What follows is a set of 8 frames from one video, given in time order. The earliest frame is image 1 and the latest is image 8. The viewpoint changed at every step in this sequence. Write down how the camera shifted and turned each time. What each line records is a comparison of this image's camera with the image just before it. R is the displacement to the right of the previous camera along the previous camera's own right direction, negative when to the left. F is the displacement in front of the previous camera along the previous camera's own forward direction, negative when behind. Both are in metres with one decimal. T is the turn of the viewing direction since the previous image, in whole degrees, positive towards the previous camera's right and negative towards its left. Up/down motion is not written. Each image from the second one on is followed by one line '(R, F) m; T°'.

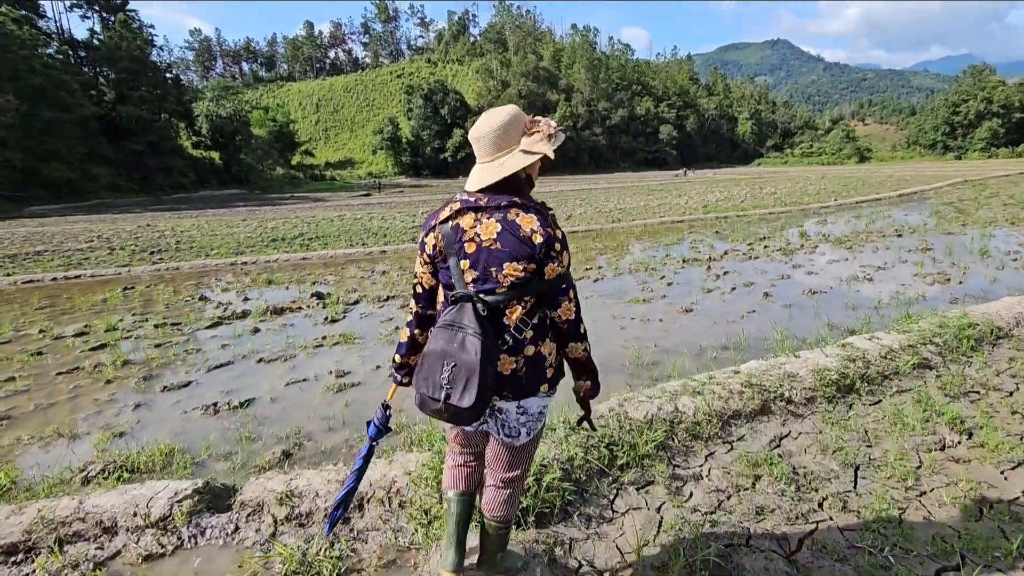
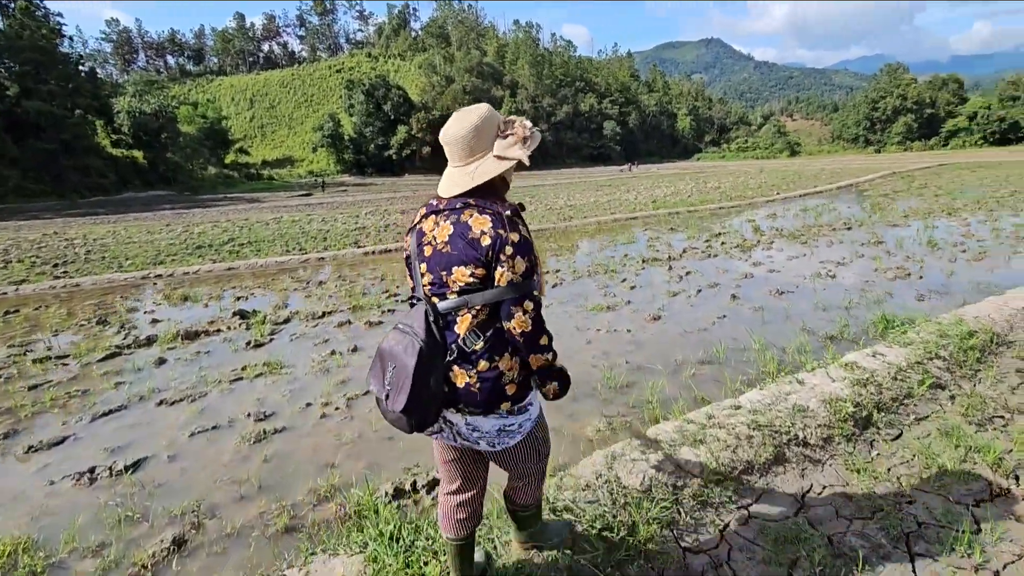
(0.0, +0.7) m; +5°
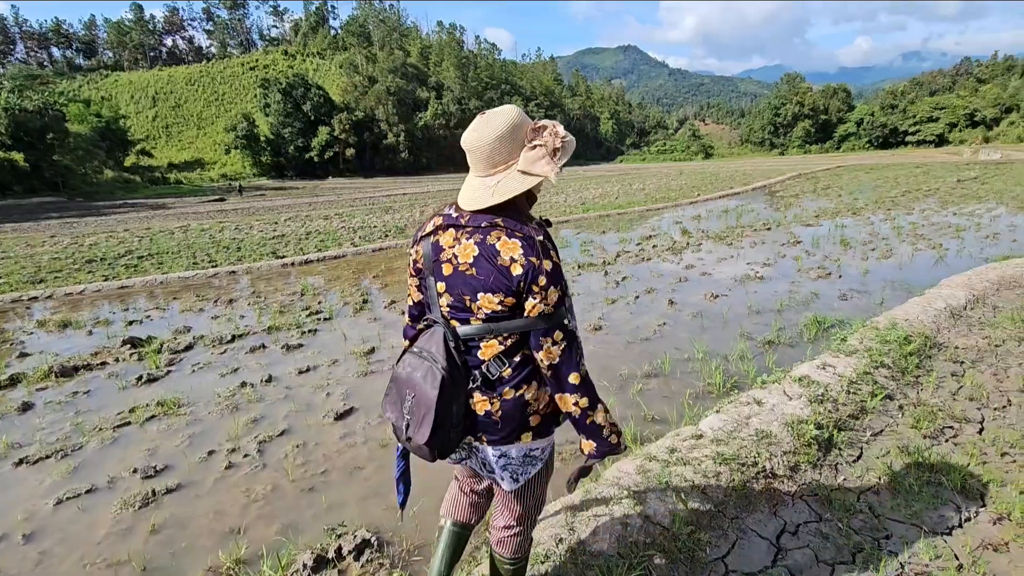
(0.0, +0.4) m; +7°
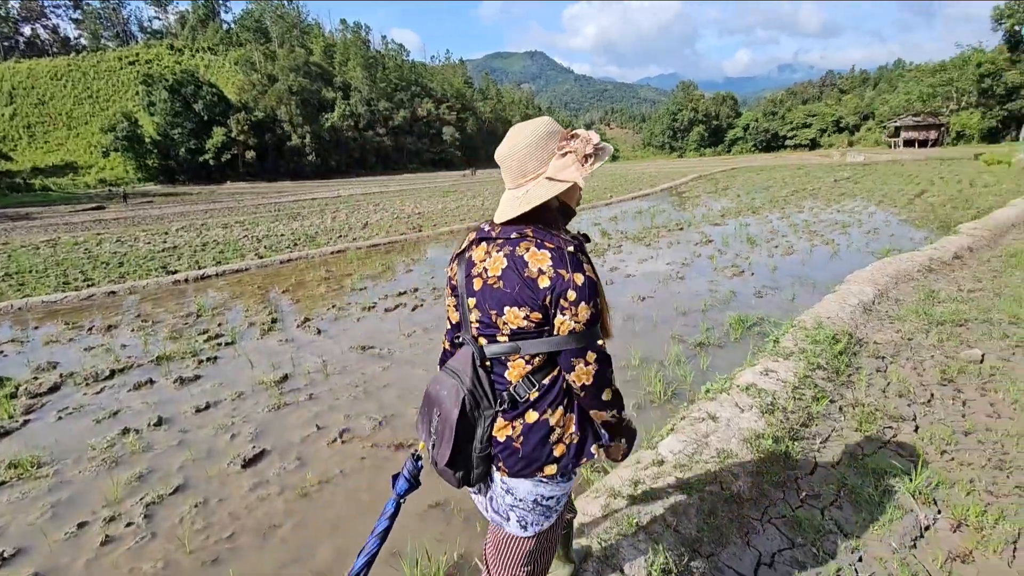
(-0.1, +0.3) m; +9°
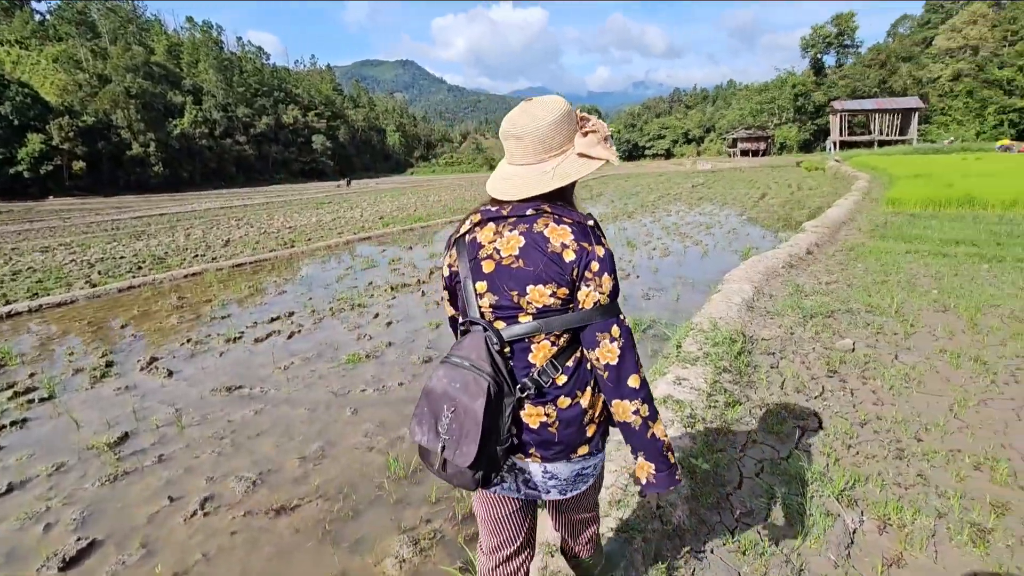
(-0.1, +0.4) m; +13°
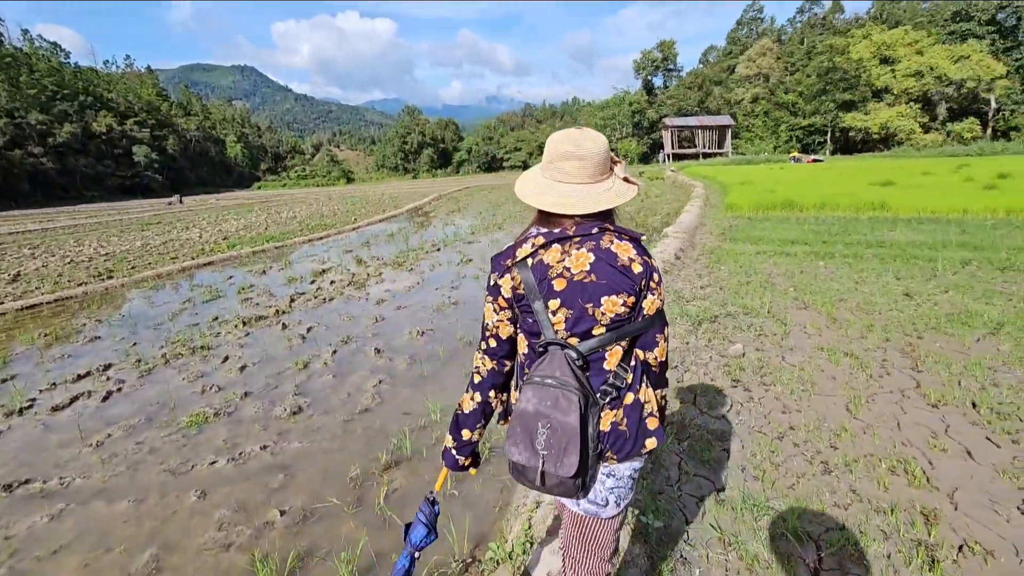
(-0.1, +0.5) m; +14°
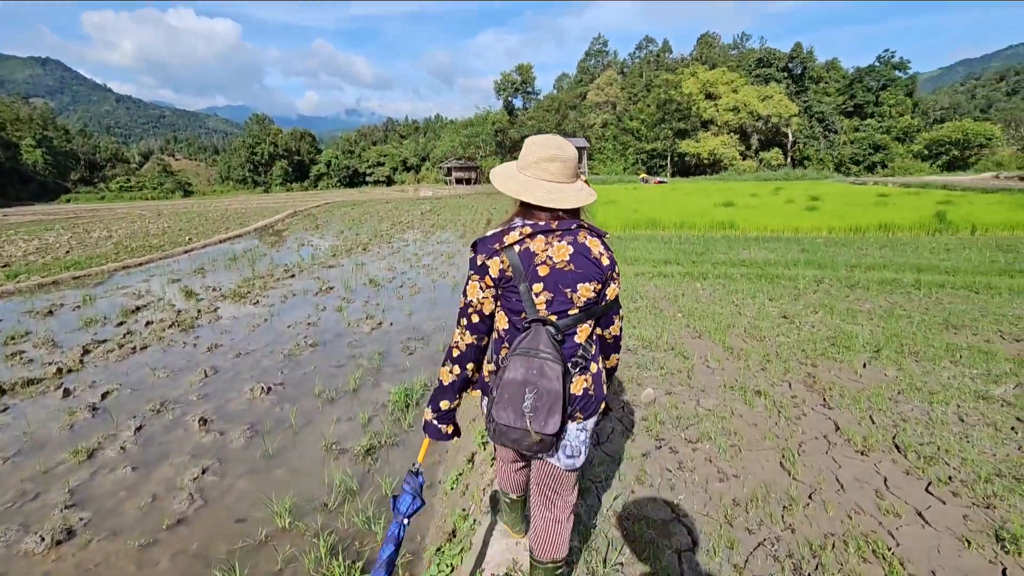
(0.0, +0.8) m; +14°
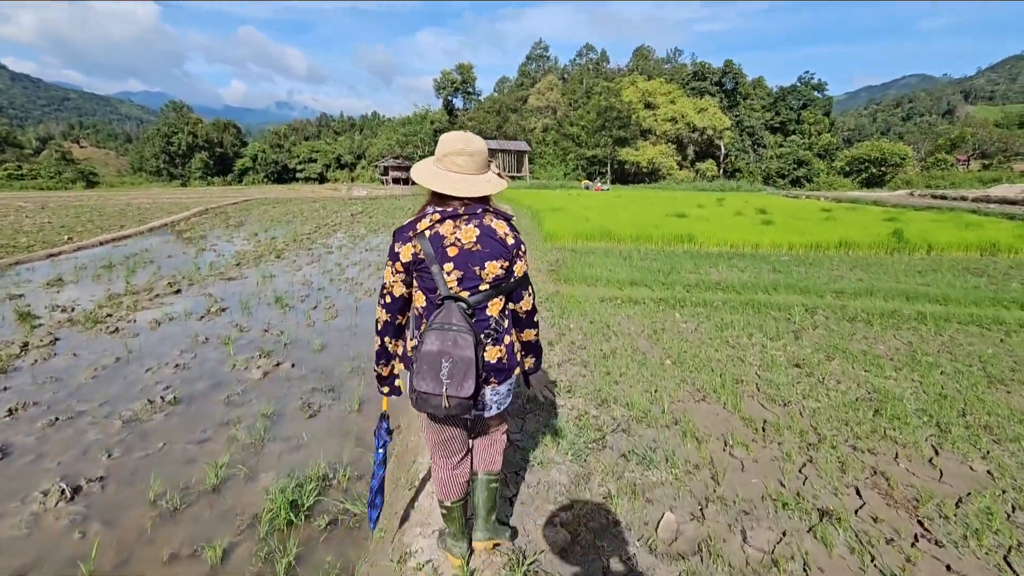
(0.0, +1.4) m; +7°
